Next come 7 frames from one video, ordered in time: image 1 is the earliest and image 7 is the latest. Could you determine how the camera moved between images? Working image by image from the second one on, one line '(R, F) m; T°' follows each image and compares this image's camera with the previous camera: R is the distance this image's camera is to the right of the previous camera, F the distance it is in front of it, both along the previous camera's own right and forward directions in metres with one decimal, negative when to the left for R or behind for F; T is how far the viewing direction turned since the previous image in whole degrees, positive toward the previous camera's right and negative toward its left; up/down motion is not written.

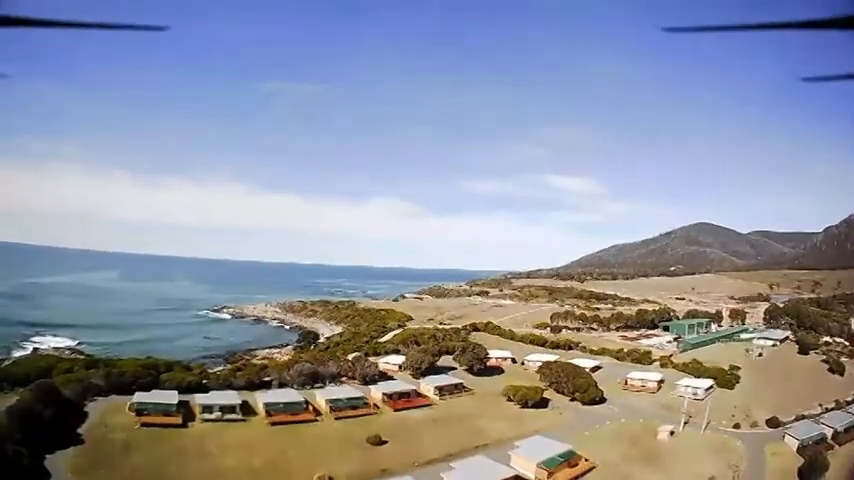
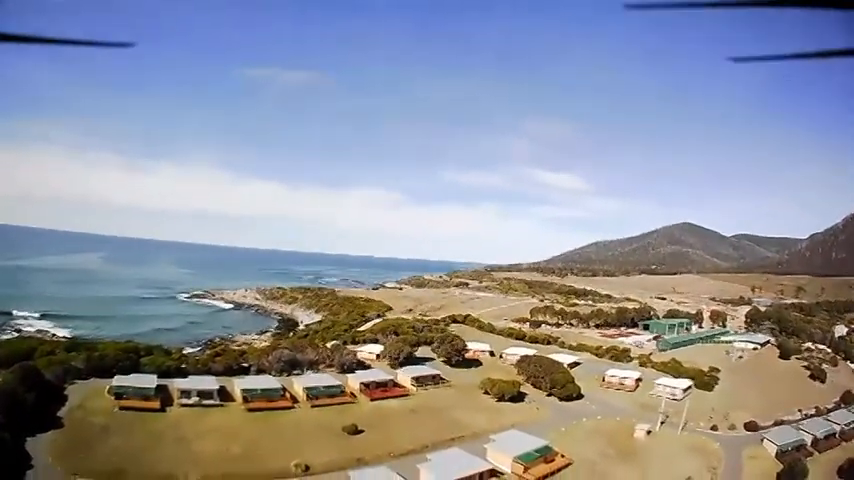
(+0.2, -0.1) m; +1°
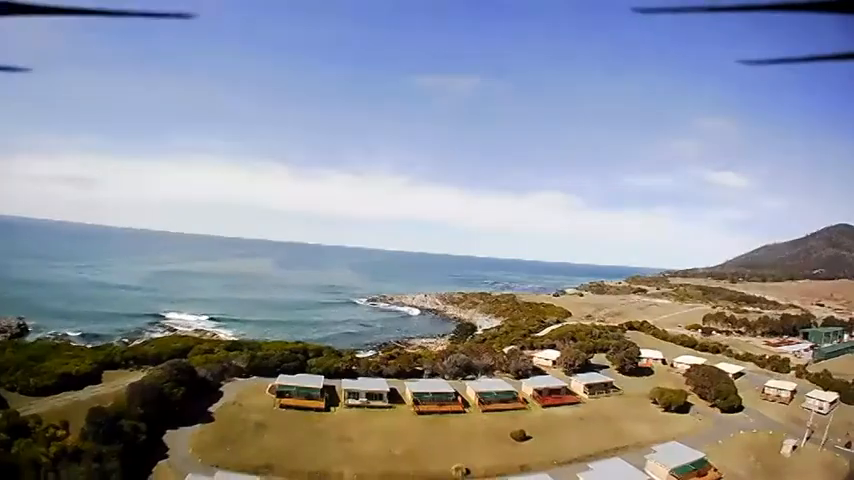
(-2.5, -0.2) m; -7°
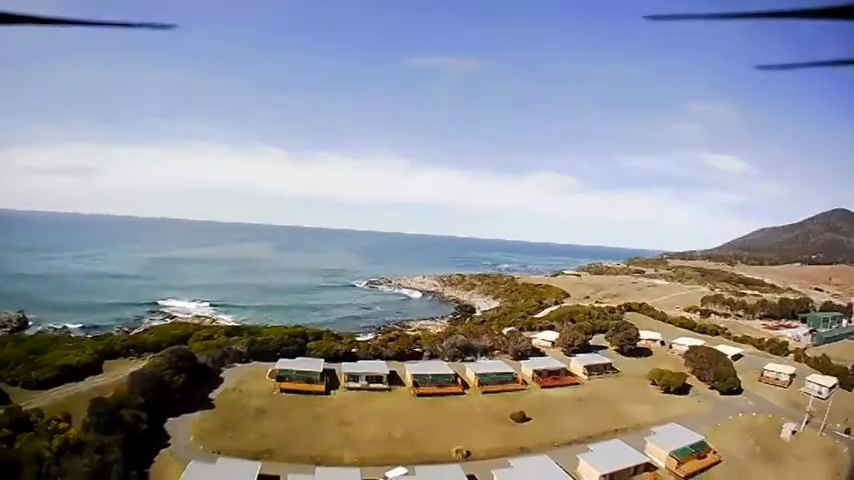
(0.0, 0.0) m; 0°
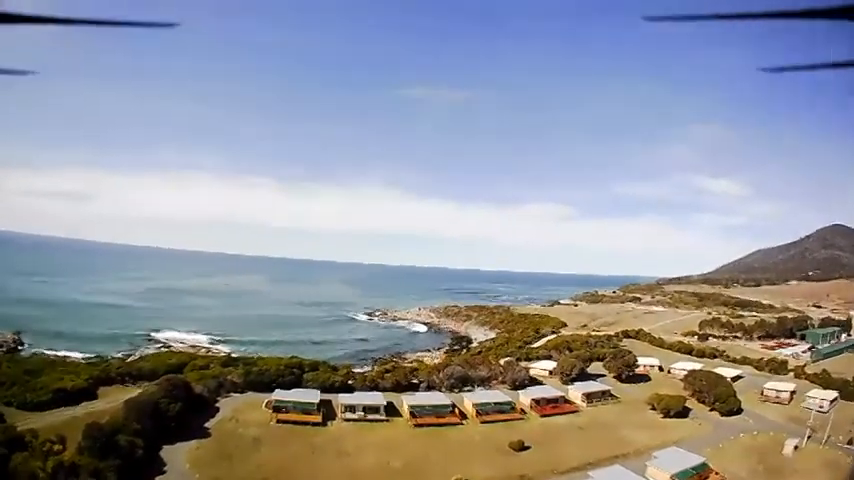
(0.0, -0.1) m; 0°
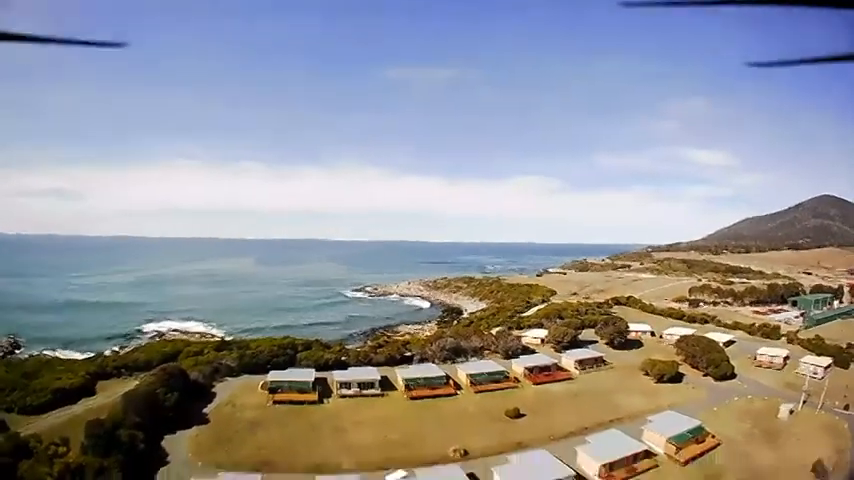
(0.0, +0.1) m; +1°
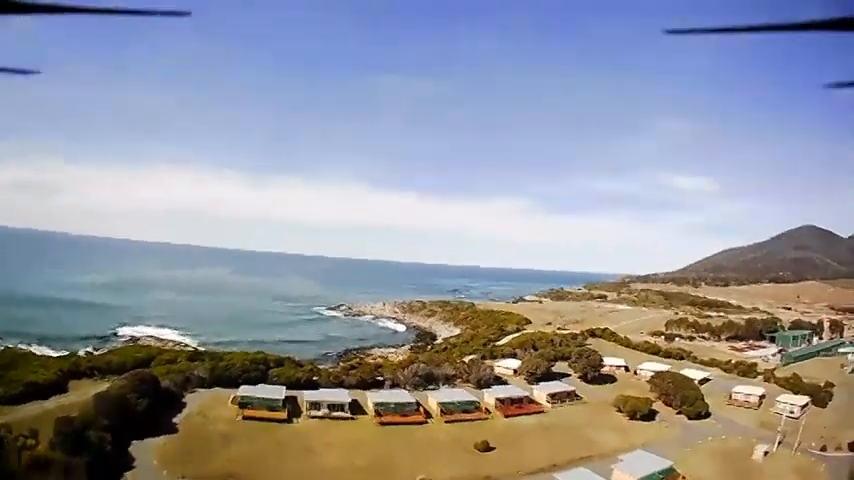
(+0.4, +0.1) m; +1°
